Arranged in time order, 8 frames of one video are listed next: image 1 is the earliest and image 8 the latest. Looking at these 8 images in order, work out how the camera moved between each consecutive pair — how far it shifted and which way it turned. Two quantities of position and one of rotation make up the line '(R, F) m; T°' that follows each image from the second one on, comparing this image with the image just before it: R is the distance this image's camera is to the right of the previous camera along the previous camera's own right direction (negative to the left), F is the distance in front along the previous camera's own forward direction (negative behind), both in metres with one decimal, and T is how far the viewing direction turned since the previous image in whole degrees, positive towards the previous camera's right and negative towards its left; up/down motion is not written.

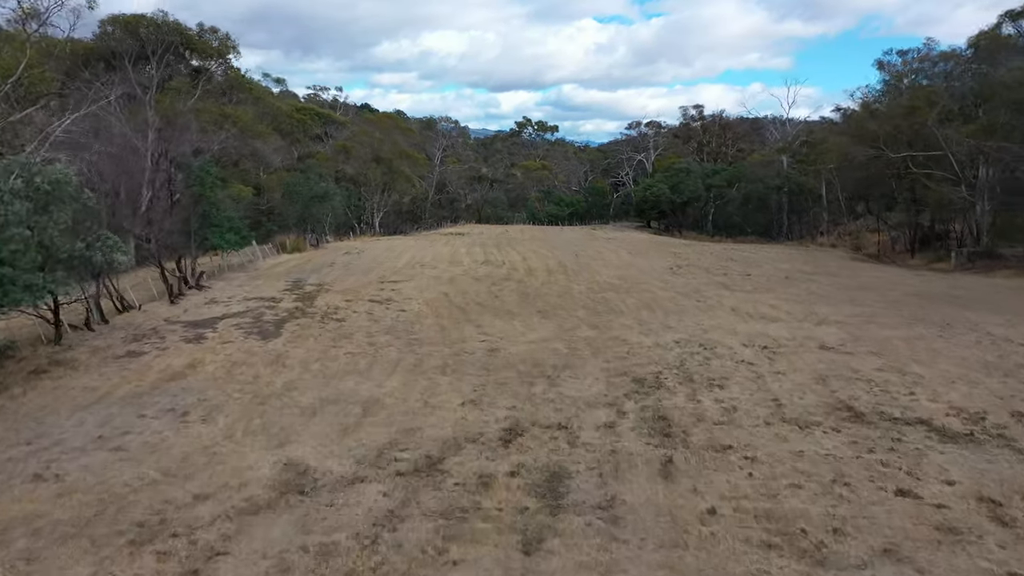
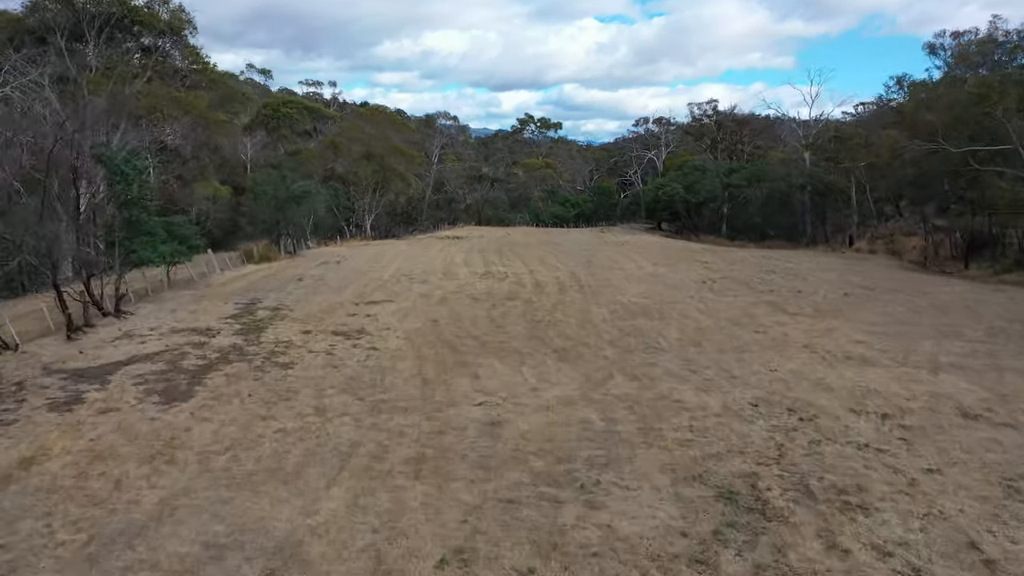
(-0.1, +2.6) m; 0°
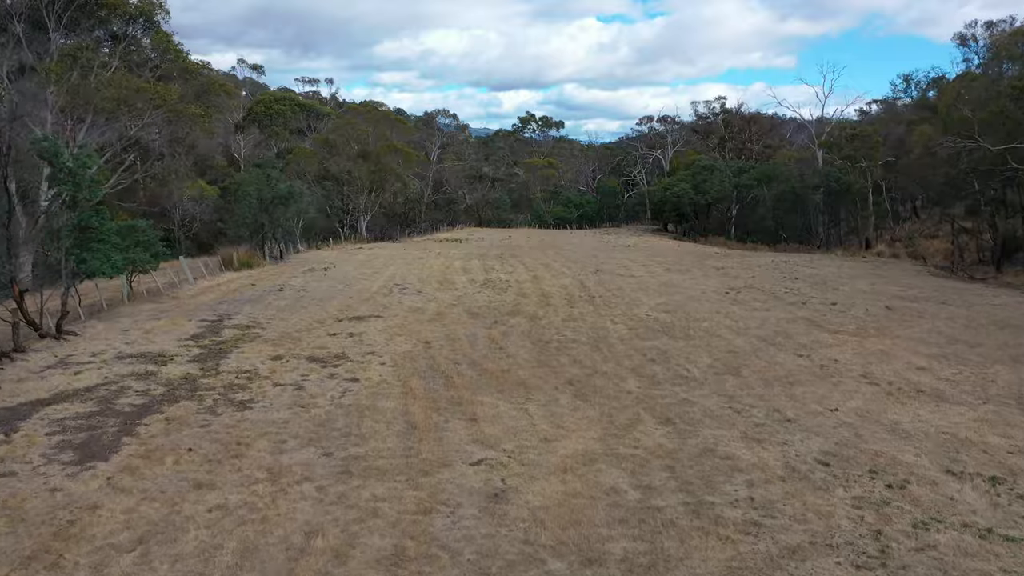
(0.0, +1.3) m; 0°
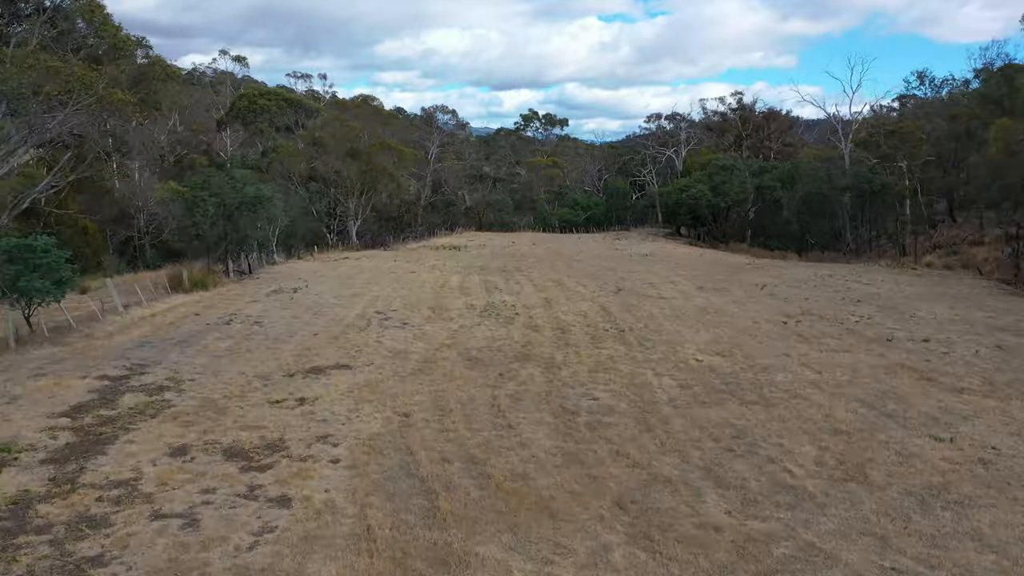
(-0.1, +2.5) m; 0°
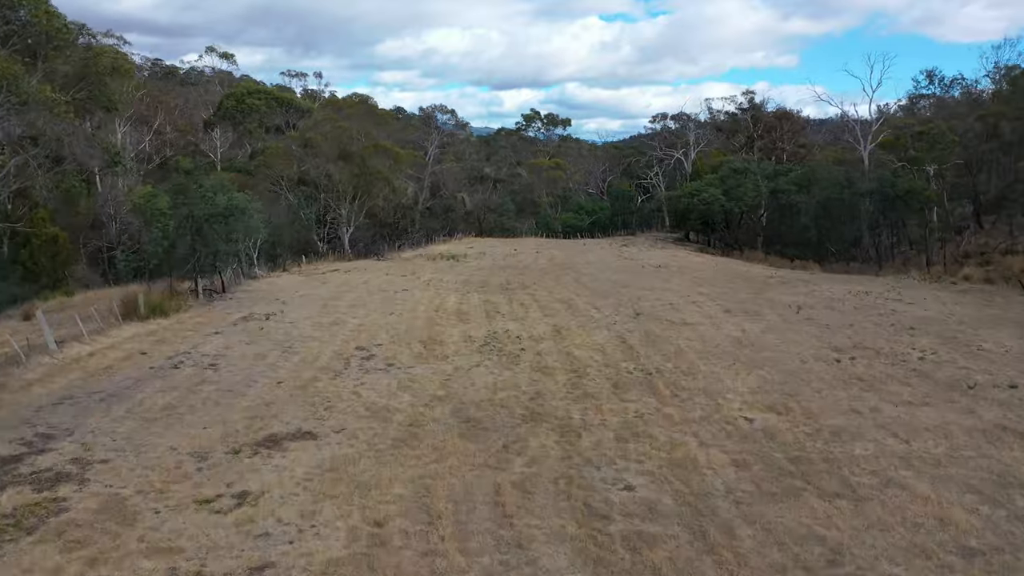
(-0.1, +1.6) m; 0°
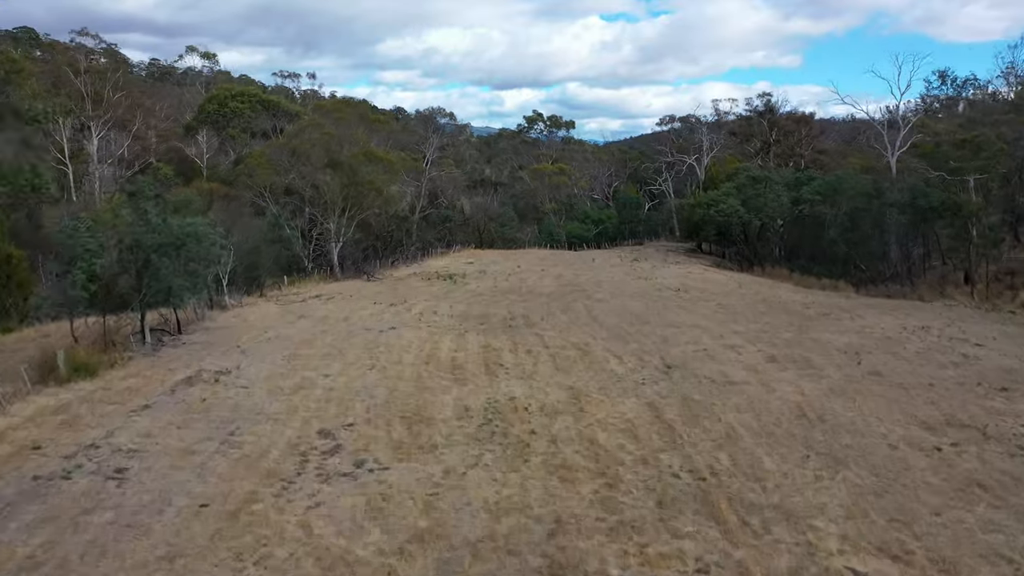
(-0.1, +2.0) m; 0°
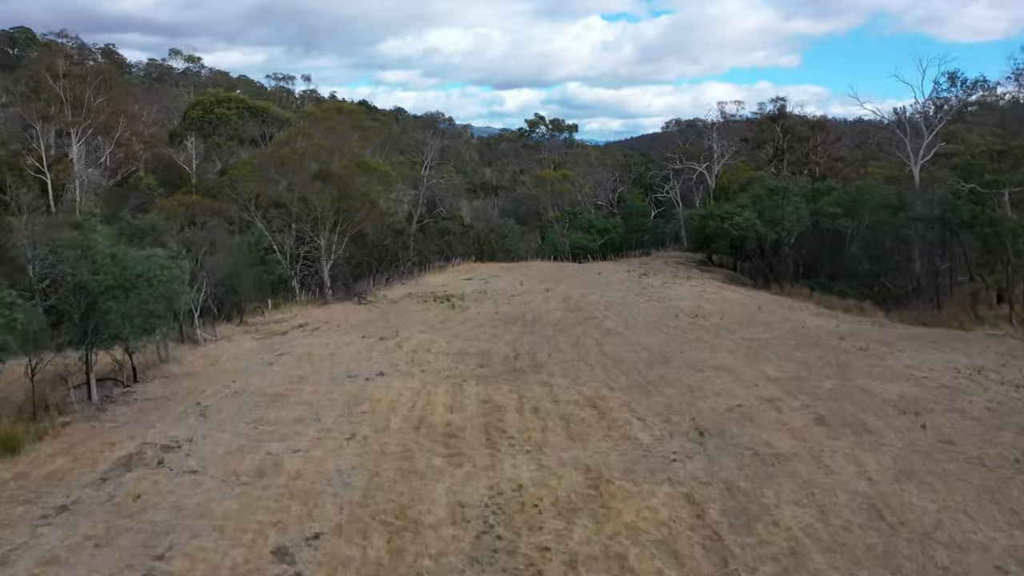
(-0.1, +1.5) m; 0°
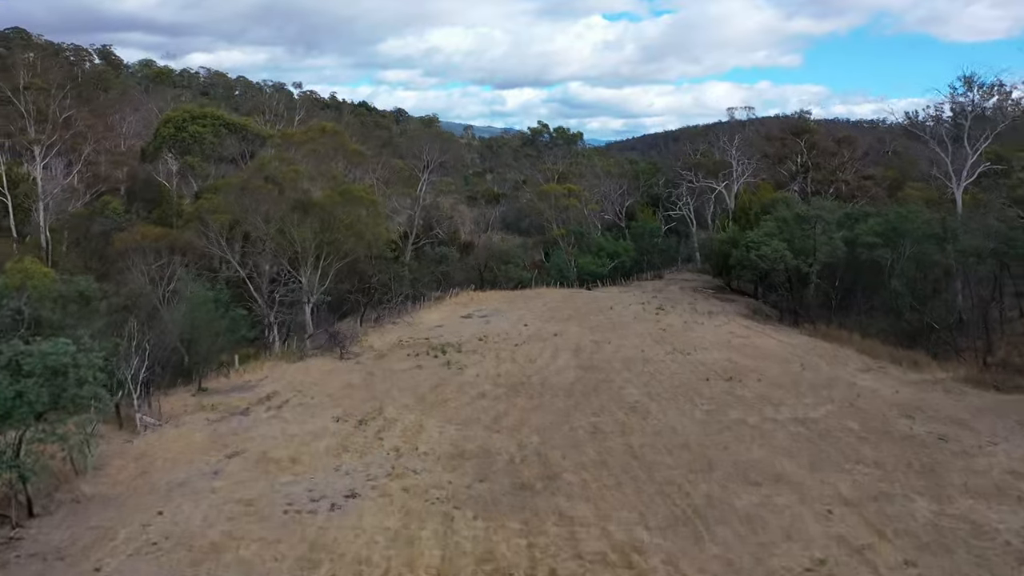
(-0.1, +2.4) m; 0°
